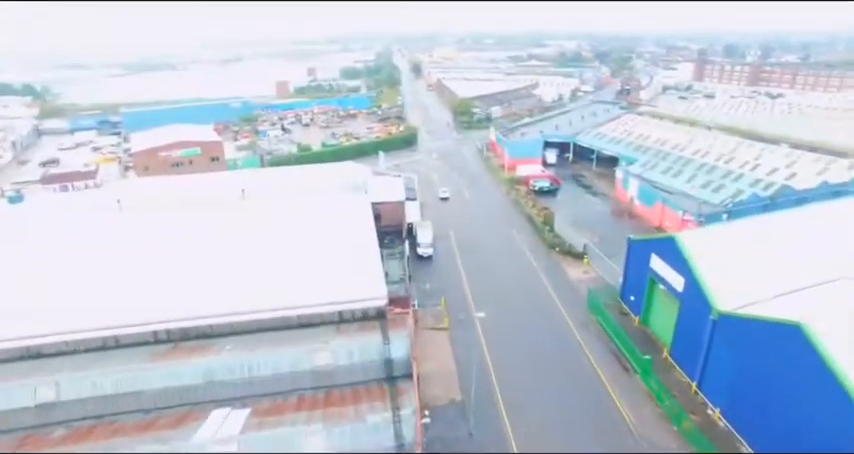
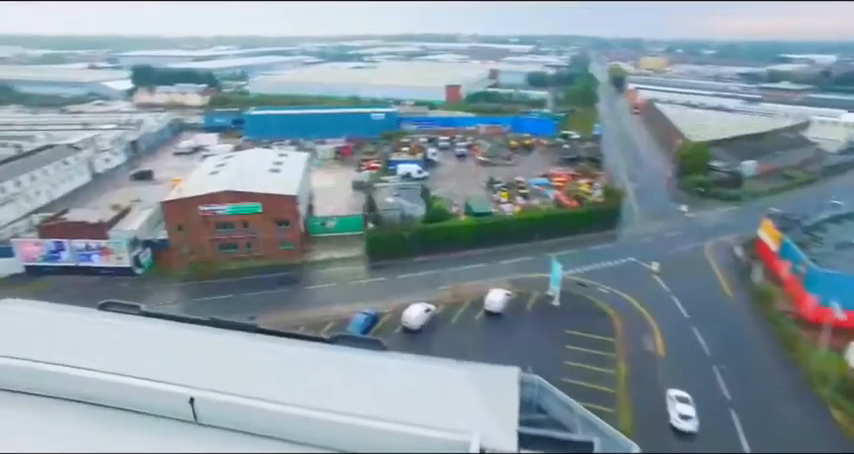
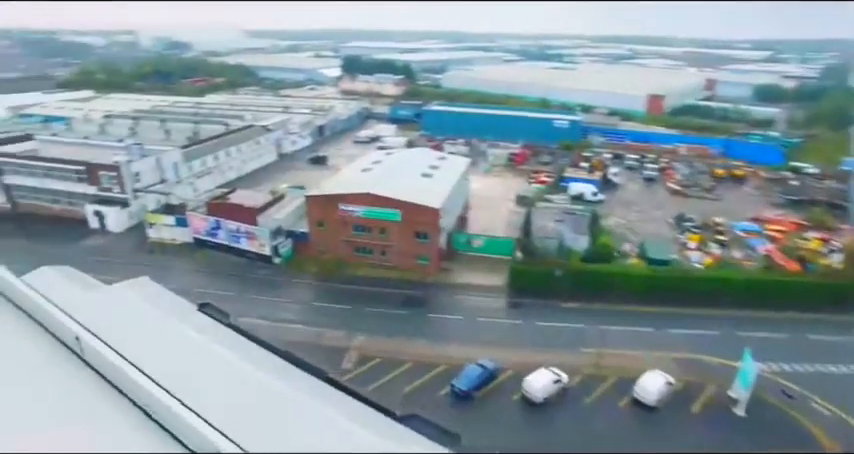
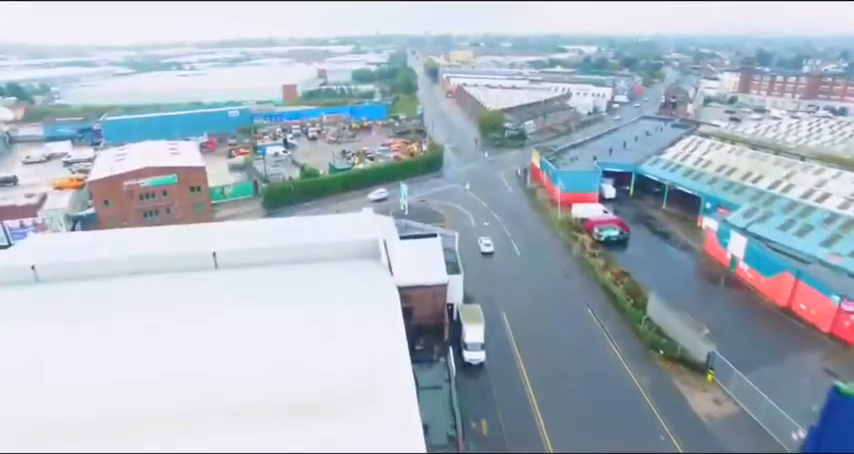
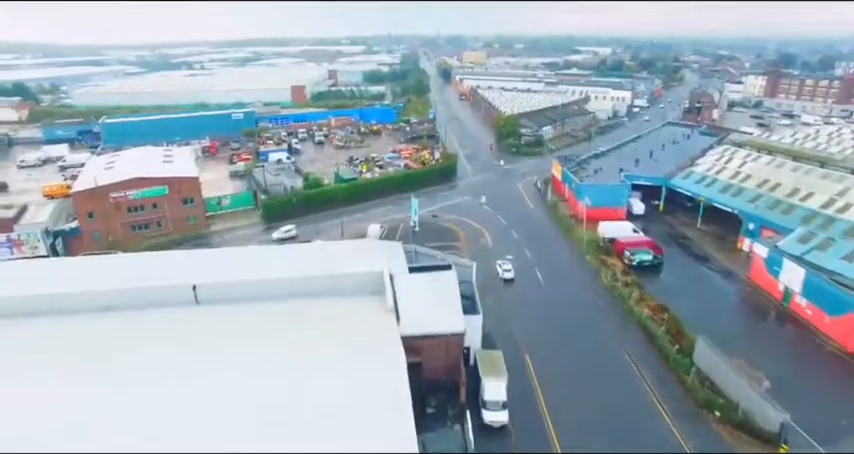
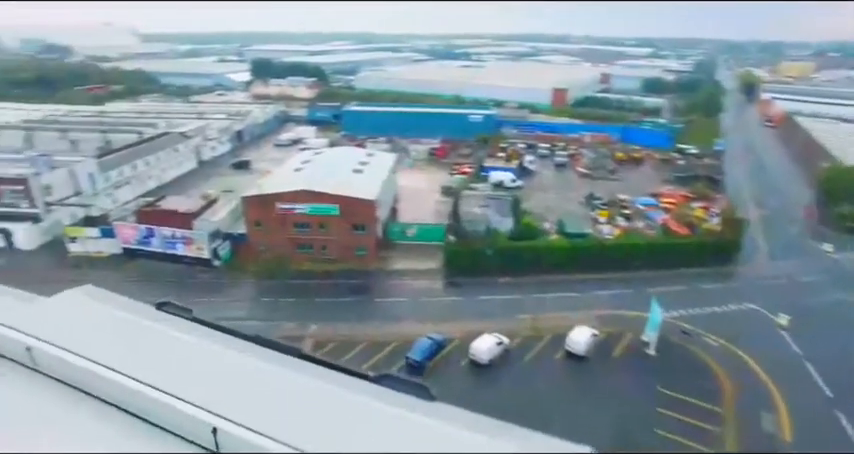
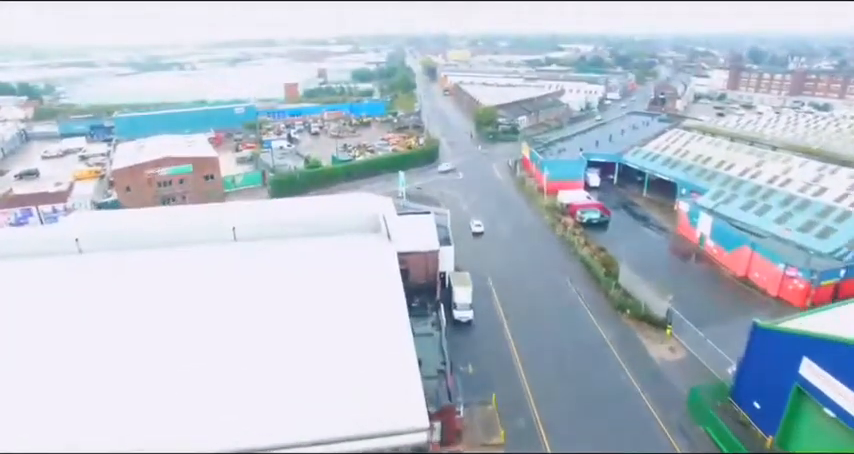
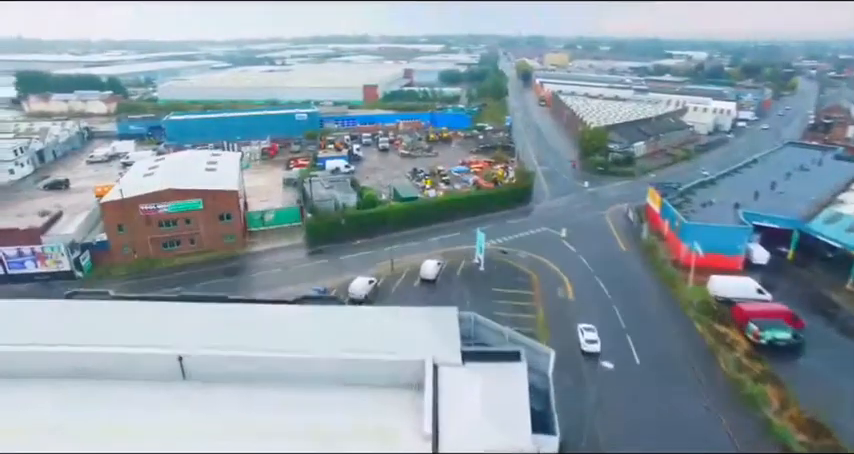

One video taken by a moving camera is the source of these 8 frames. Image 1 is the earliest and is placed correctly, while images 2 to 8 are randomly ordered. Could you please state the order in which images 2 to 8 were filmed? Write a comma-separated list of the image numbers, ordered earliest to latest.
7, 4, 5, 8, 2, 6, 3
